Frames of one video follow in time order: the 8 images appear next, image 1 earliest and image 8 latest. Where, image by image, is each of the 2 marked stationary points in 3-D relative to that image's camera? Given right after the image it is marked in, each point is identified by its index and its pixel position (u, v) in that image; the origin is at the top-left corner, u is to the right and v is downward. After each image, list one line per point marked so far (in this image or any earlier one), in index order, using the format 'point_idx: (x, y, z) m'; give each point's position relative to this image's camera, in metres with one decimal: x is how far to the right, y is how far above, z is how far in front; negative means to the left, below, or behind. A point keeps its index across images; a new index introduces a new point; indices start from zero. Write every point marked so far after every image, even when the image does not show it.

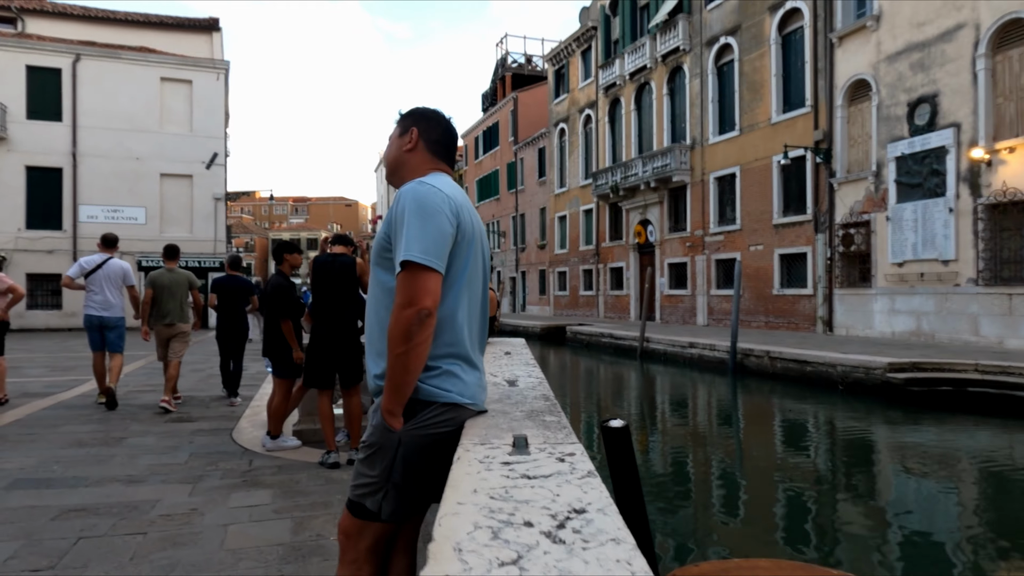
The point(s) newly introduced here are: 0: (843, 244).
0: (+8.5, +1.1, +17.0) m
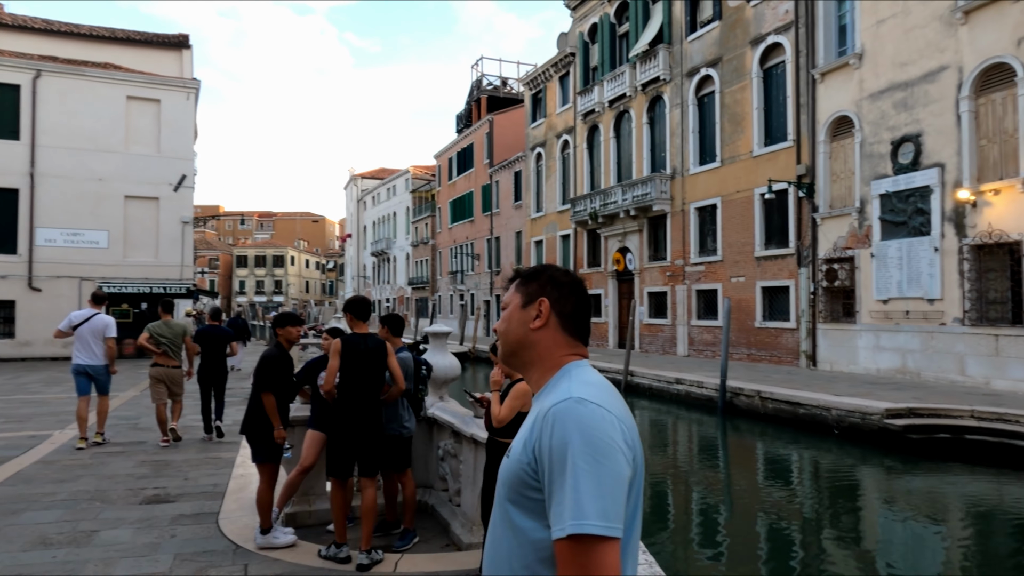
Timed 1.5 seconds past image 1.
0: (+8.1, +0.2, +17.0) m
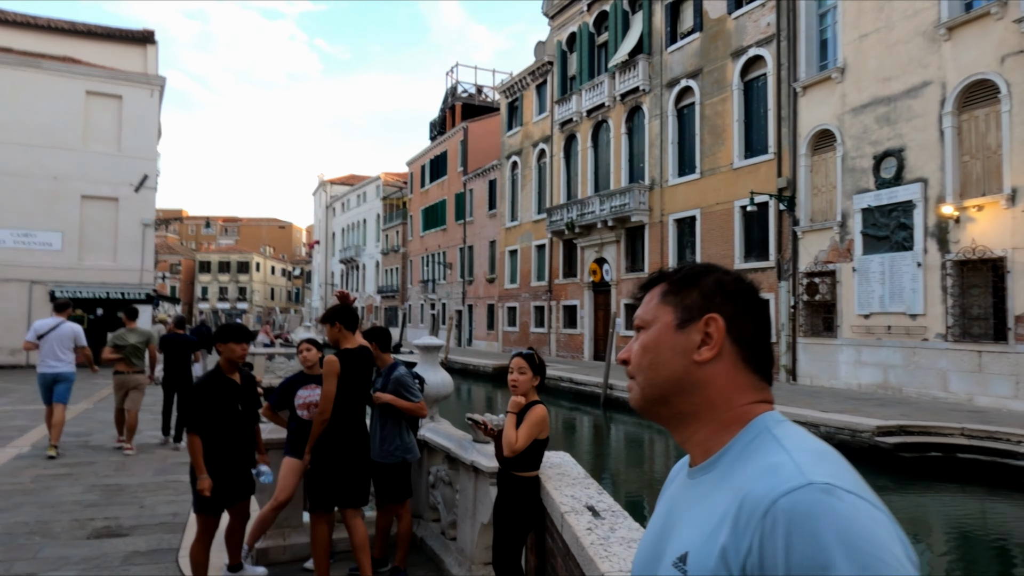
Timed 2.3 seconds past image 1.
0: (+7.5, -0.1, +16.8) m
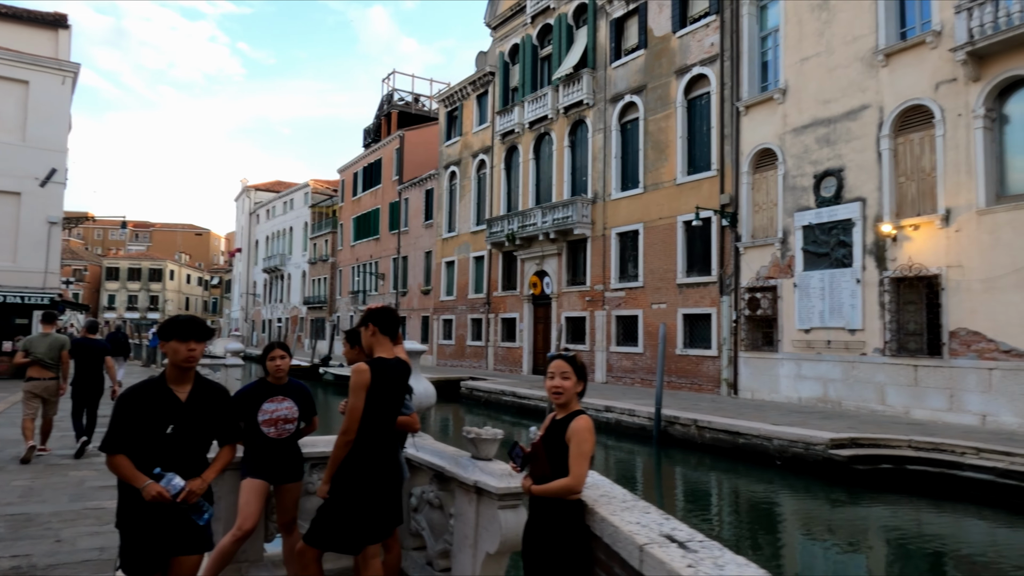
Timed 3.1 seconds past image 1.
0: (+6.1, -0.5, +17.1) m
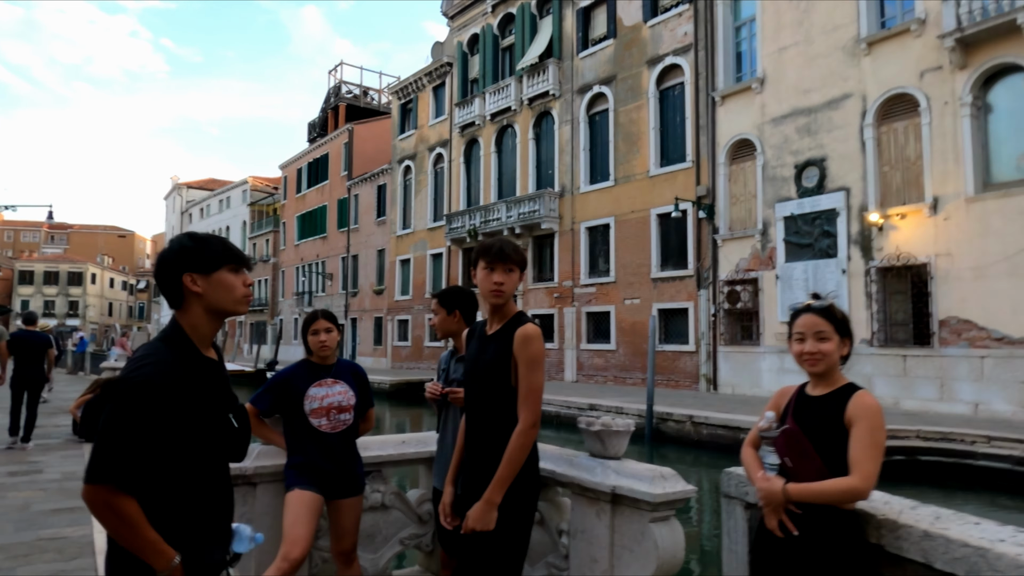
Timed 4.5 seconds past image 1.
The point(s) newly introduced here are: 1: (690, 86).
0: (+5.5, -0.3, +16.8) m
1: (+4.9, +5.5, +18.2) m
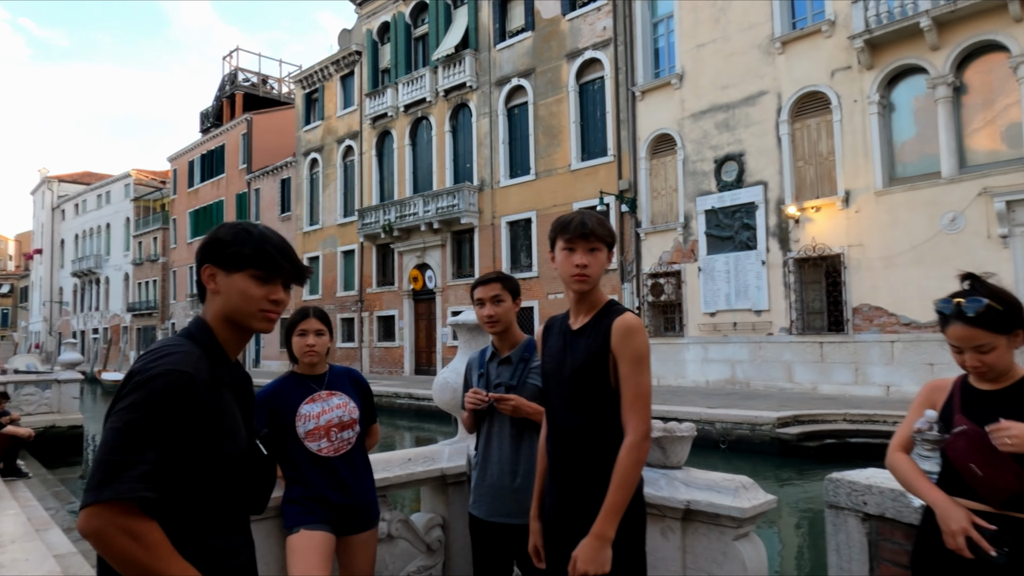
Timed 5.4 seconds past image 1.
0: (+3.6, -0.1, +17.0) m
1: (+2.7, +5.7, +18.2) m
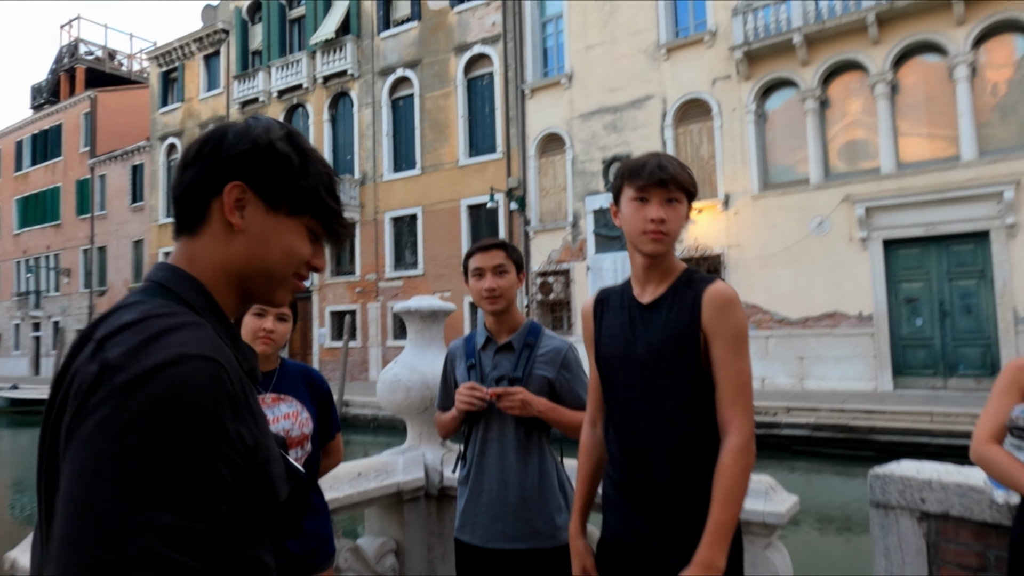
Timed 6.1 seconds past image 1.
0: (+0.7, -0.1, +16.9) m
1: (-0.4, +5.8, +18.0) m
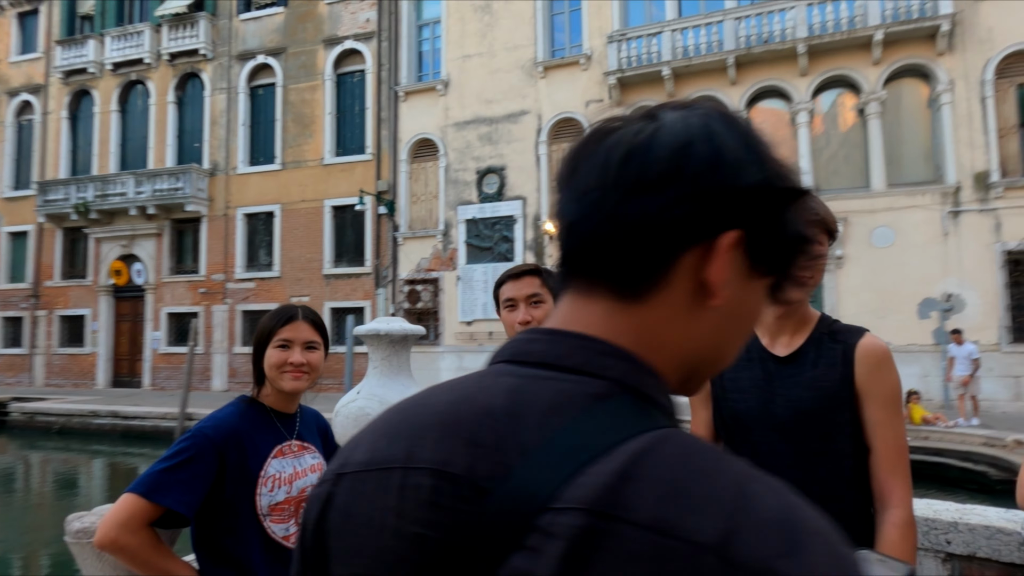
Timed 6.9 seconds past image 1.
0: (-2.6, -0.3, +16.5) m
1: (-3.7, +5.6, +17.4) m
